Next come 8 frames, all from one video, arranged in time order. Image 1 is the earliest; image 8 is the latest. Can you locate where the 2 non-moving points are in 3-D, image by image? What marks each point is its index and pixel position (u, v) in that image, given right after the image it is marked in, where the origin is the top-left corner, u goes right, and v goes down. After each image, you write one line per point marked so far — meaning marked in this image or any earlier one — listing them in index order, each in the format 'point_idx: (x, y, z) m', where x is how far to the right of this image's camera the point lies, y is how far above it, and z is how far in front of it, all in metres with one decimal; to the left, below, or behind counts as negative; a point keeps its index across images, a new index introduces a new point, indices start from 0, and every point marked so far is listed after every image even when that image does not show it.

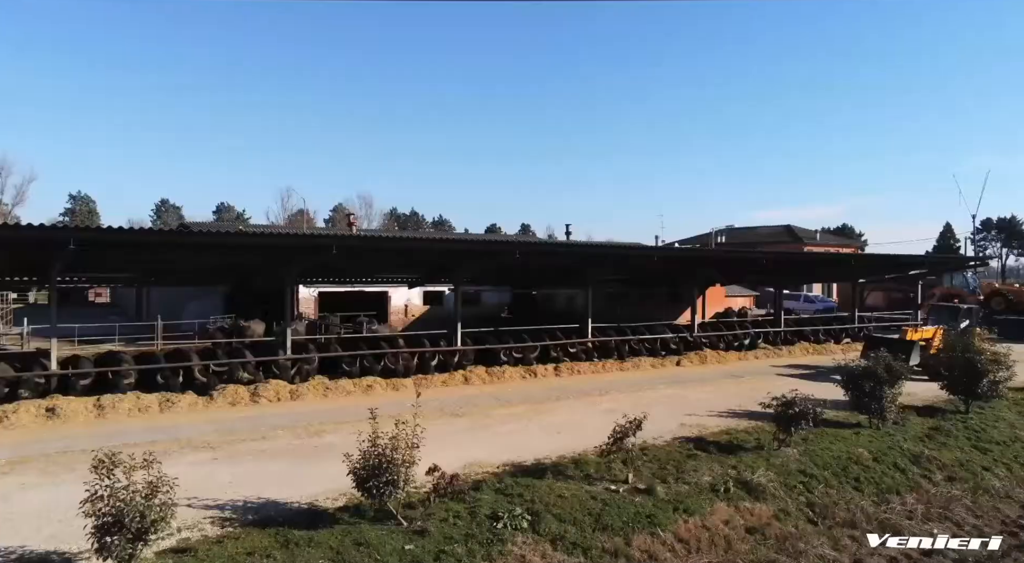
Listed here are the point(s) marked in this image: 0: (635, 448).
0: (+1.6, -2.3, +9.6) m
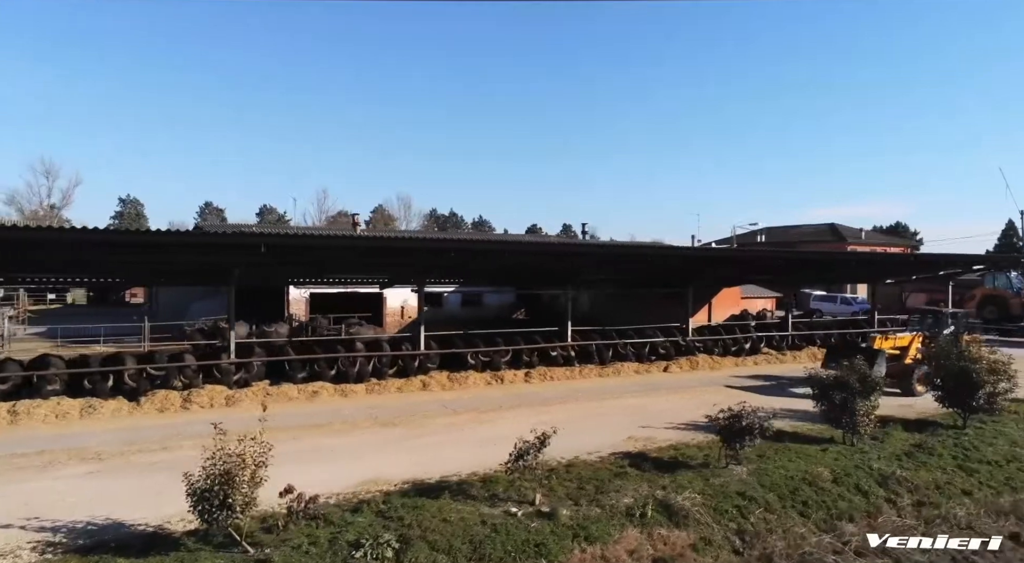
0: (+0.6, -2.3, +8.8) m
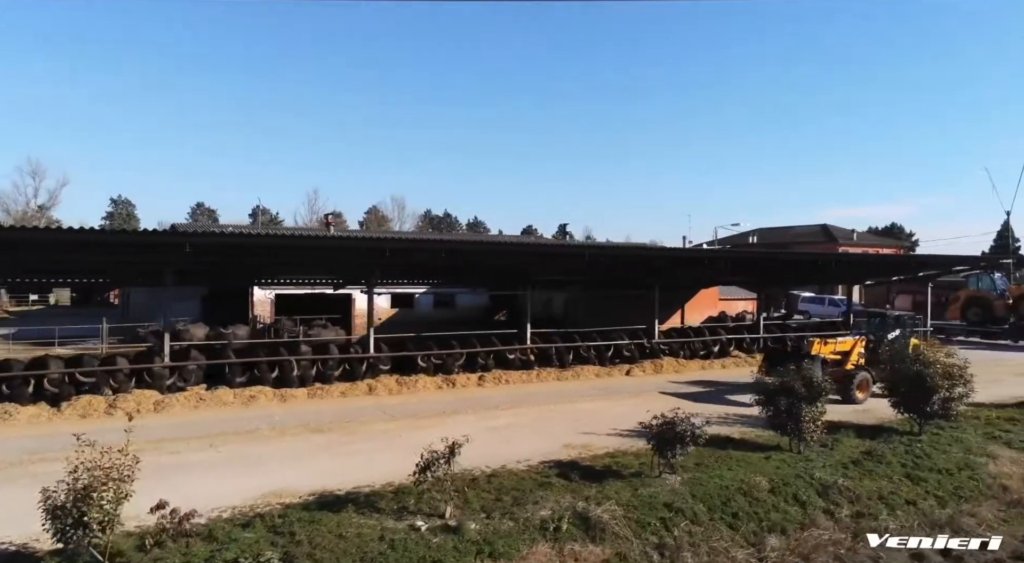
0: (-0.4, -2.3, +8.5) m
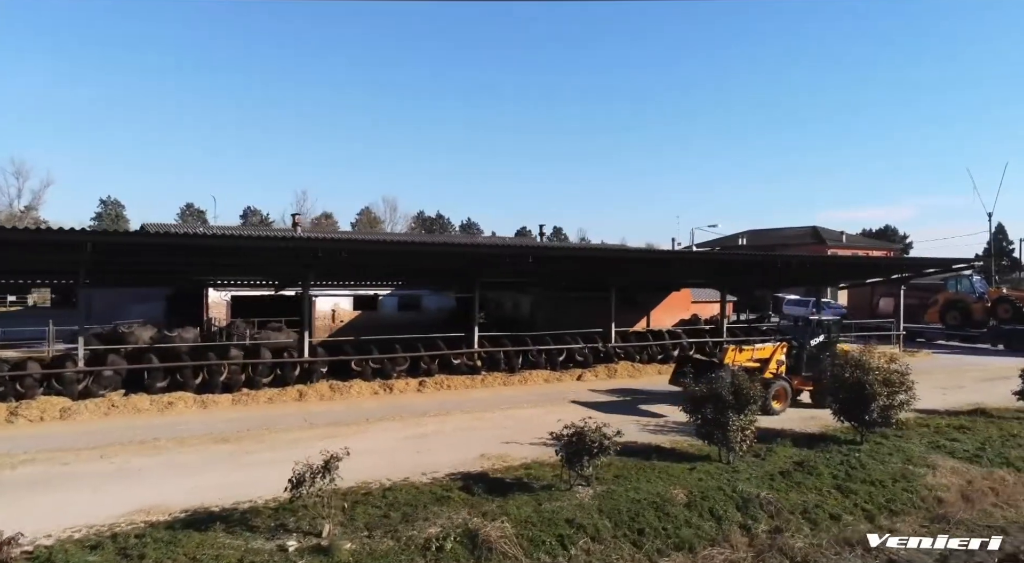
0: (-1.5, -2.3, +8.0) m
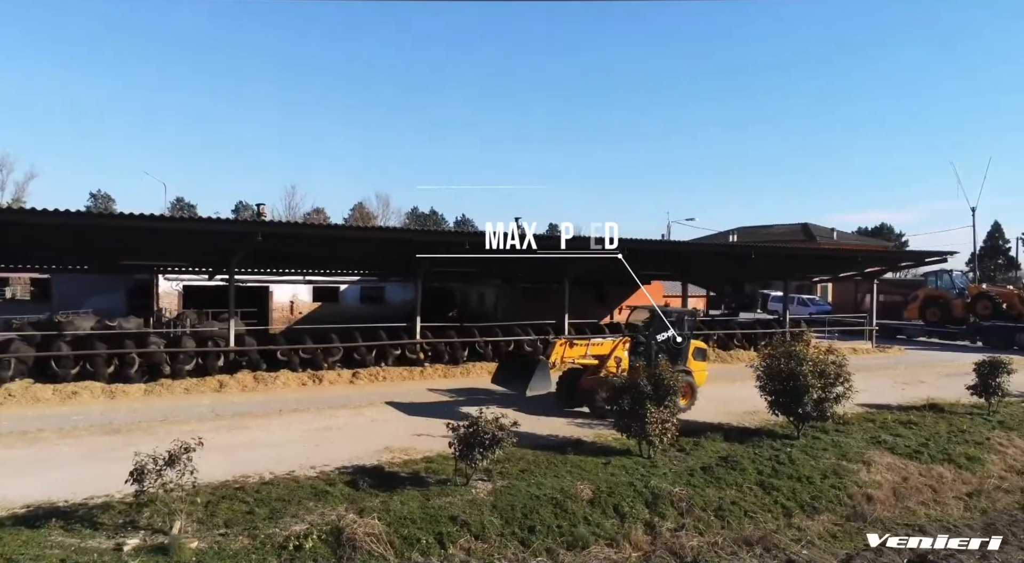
0: (-2.7, -2.1, +7.4) m
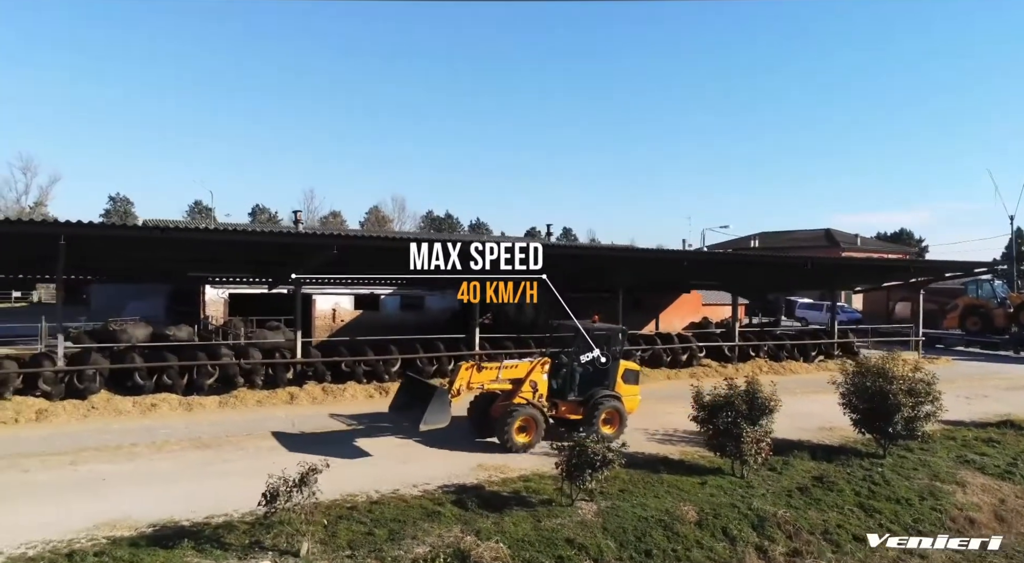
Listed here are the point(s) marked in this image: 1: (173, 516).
0: (-1.6, -2.3, +7.4) m
1: (-3.3, -2.3, +7.0) m
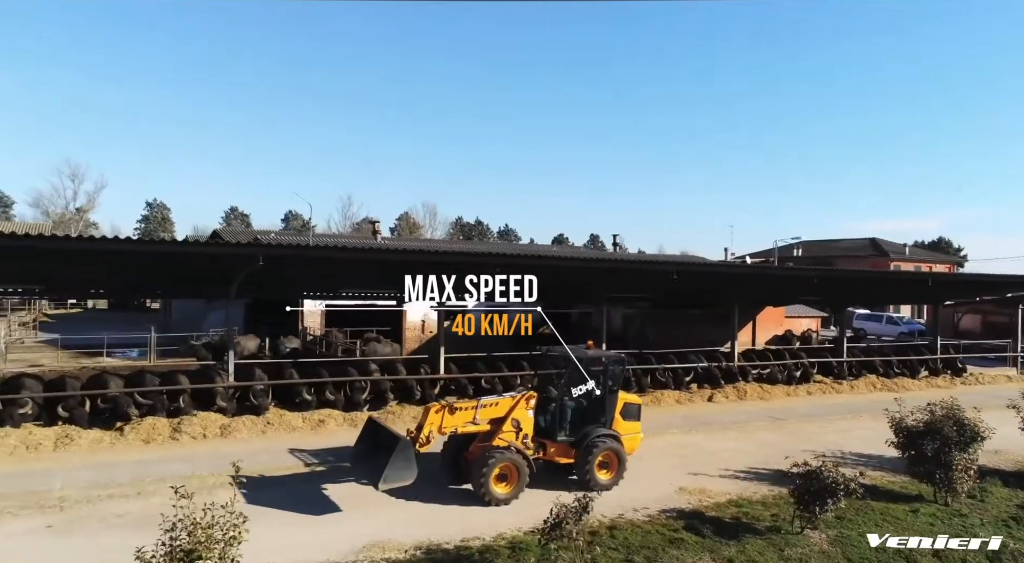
0: (+0.9, -2.5, +7.4) m
1: (-0.8, -2.5, +7.0) m
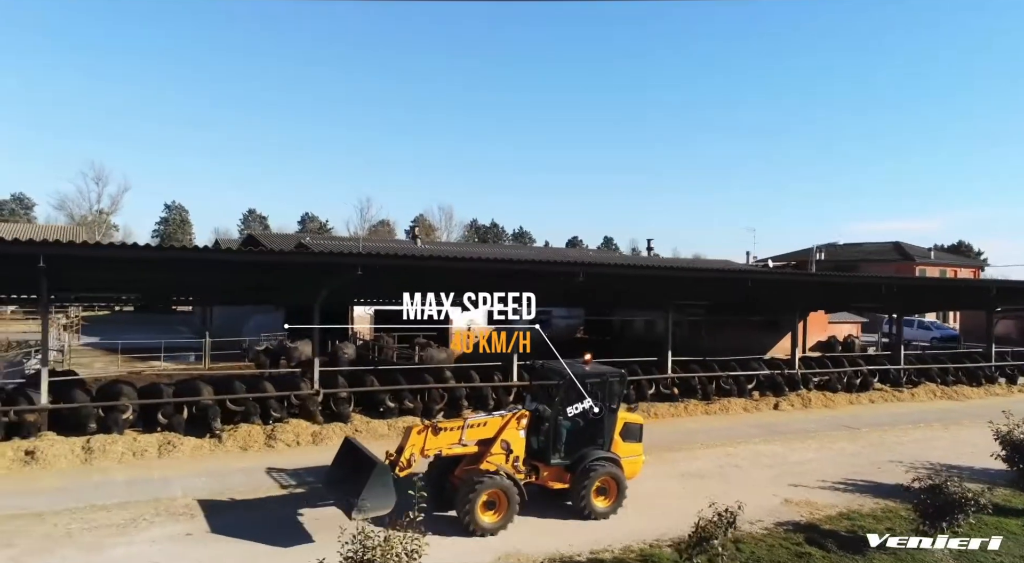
0: (+2.2, -2.7, +7.3) m
1: (+0.4, -2.6, +6.9) m
